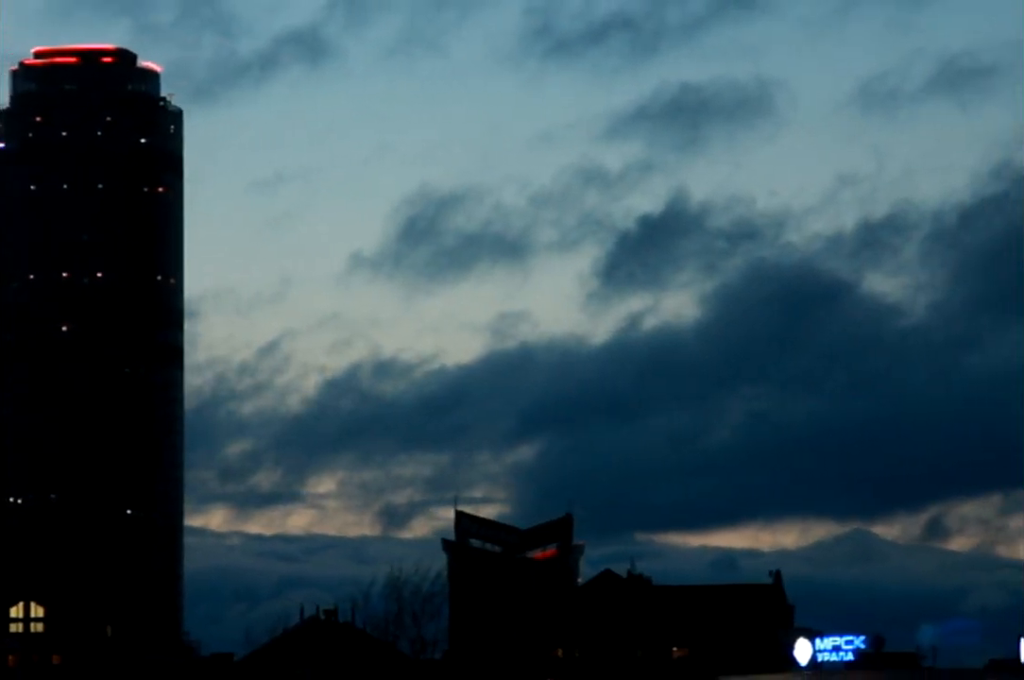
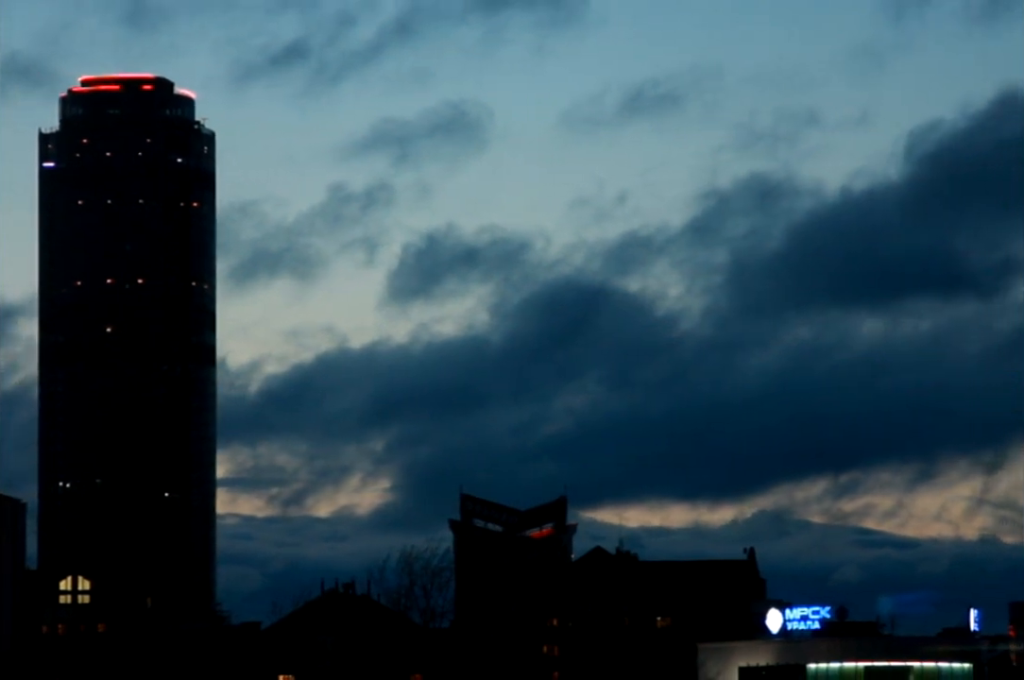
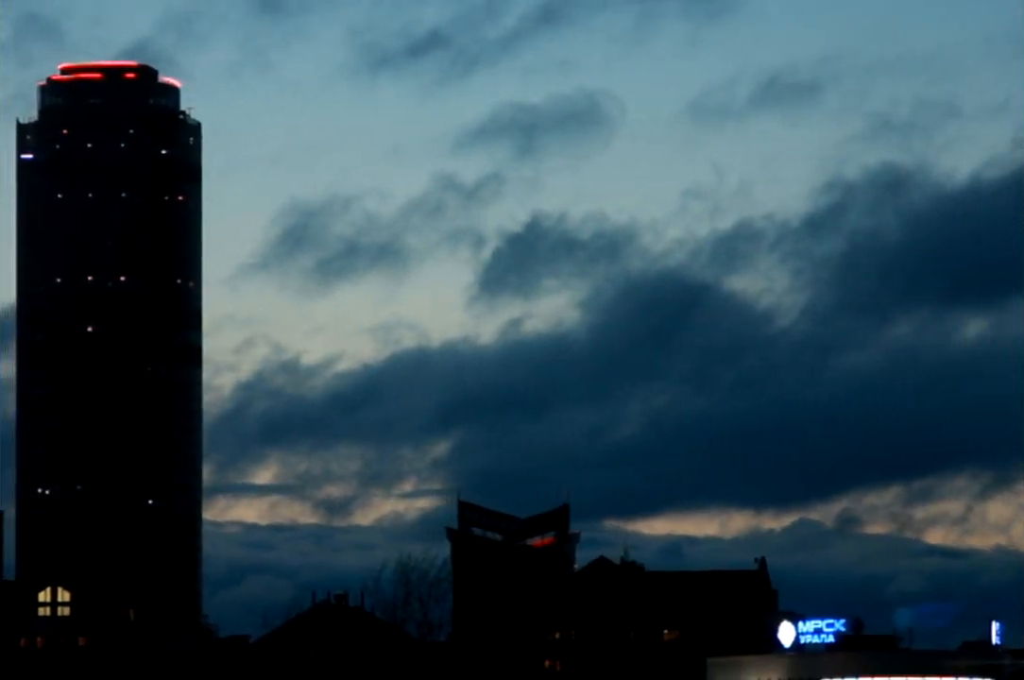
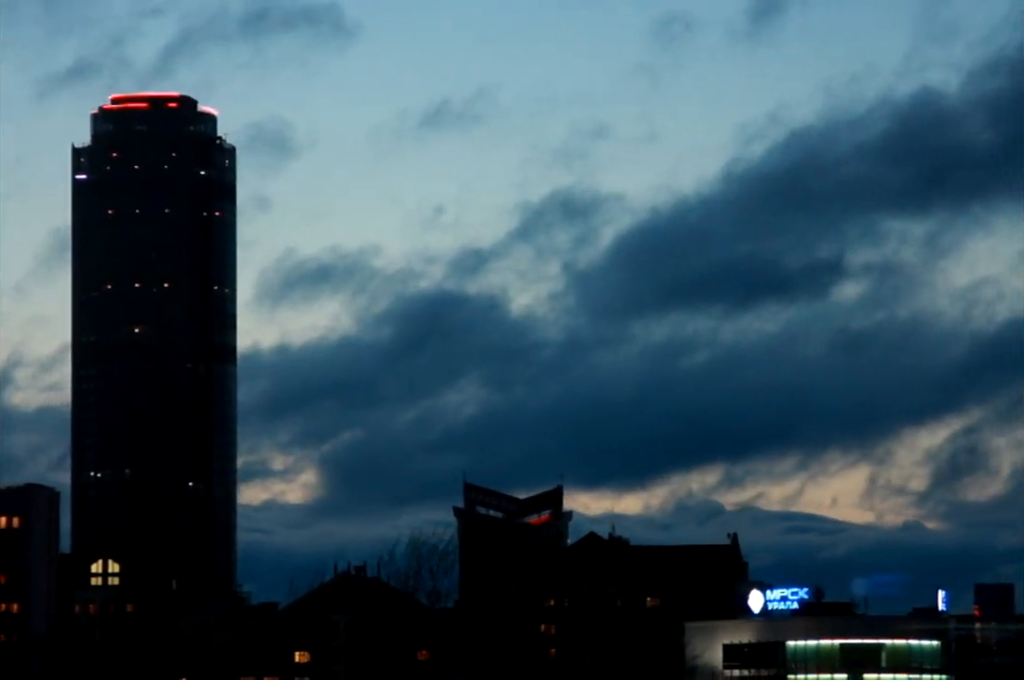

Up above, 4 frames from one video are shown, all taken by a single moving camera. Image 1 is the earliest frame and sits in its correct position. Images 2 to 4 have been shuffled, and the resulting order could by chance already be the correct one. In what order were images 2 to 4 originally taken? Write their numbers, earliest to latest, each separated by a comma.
3, 2, 4
